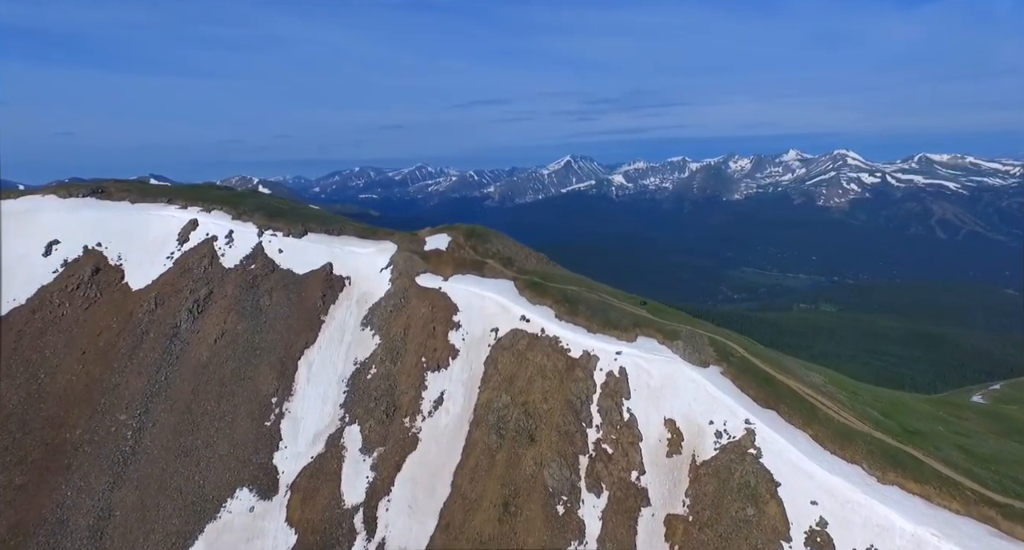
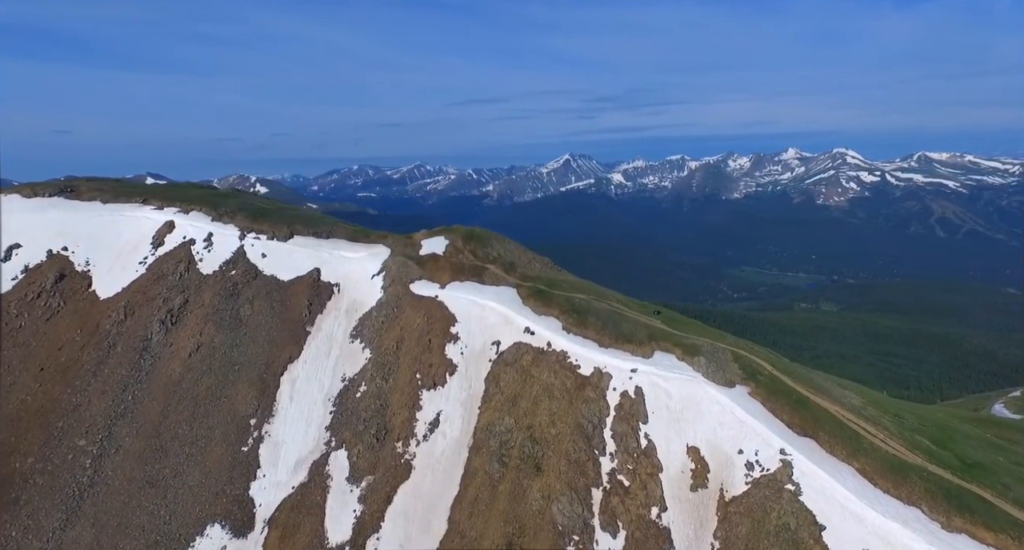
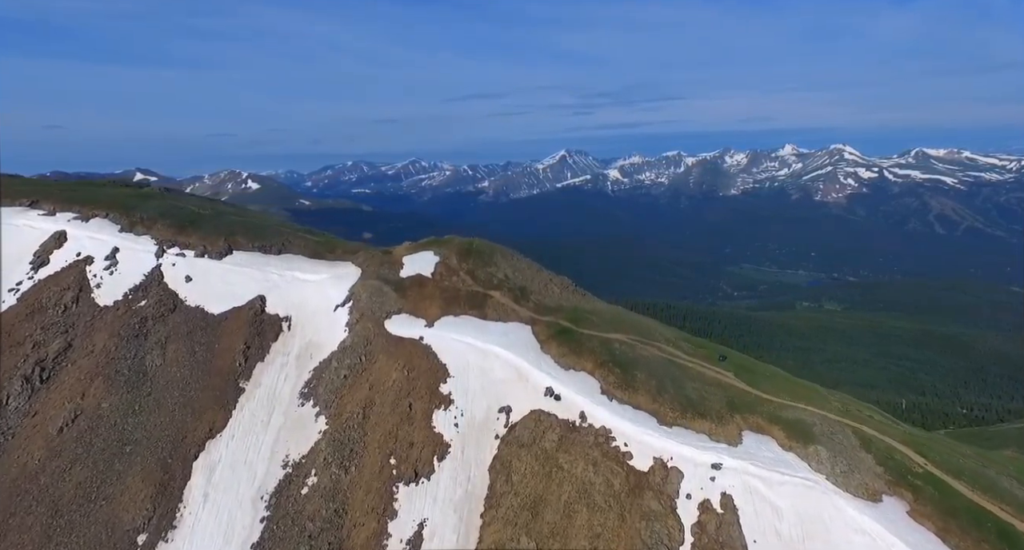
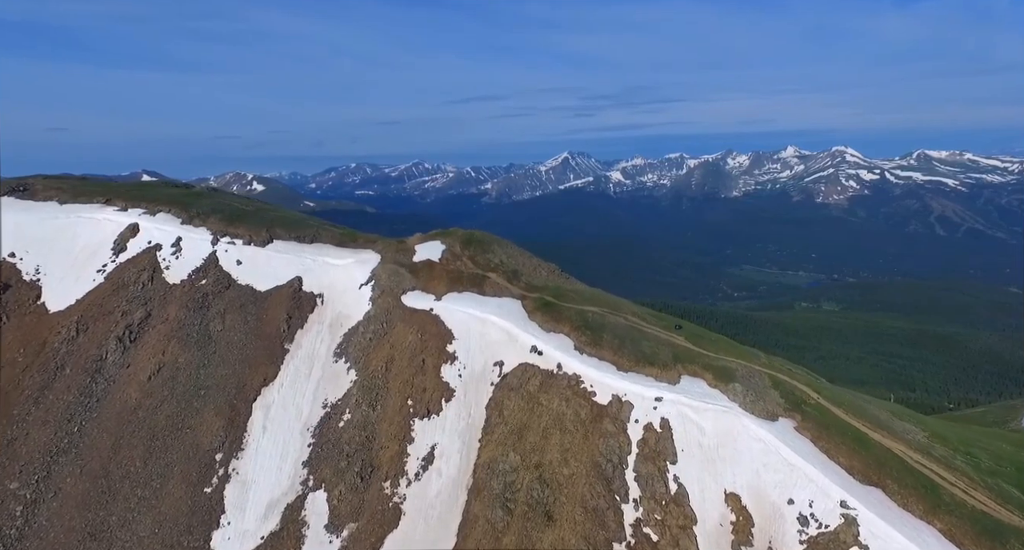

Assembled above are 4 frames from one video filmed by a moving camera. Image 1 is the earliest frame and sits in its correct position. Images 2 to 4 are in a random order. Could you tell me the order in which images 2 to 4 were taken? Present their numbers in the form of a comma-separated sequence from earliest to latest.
2, 4, 3
